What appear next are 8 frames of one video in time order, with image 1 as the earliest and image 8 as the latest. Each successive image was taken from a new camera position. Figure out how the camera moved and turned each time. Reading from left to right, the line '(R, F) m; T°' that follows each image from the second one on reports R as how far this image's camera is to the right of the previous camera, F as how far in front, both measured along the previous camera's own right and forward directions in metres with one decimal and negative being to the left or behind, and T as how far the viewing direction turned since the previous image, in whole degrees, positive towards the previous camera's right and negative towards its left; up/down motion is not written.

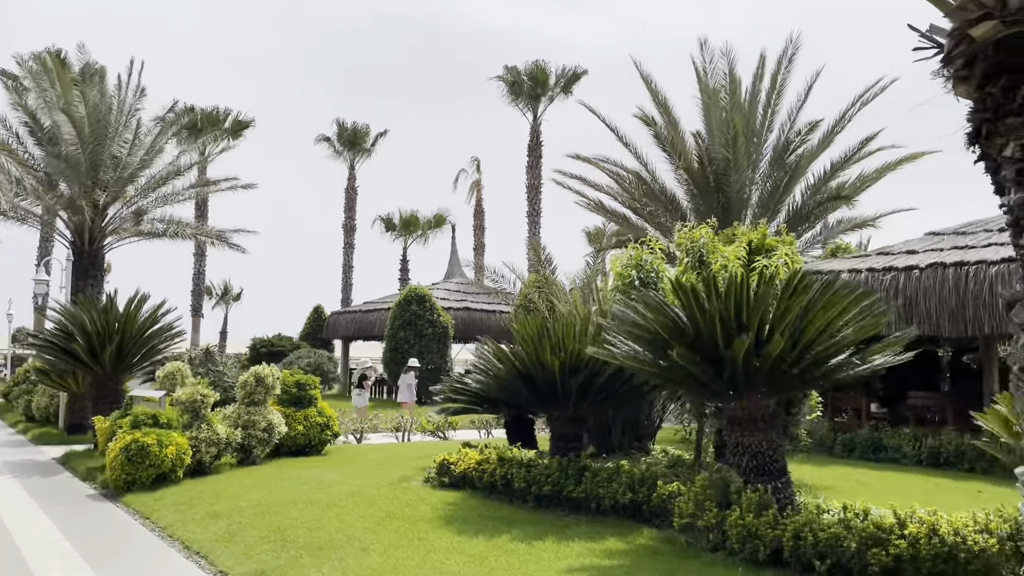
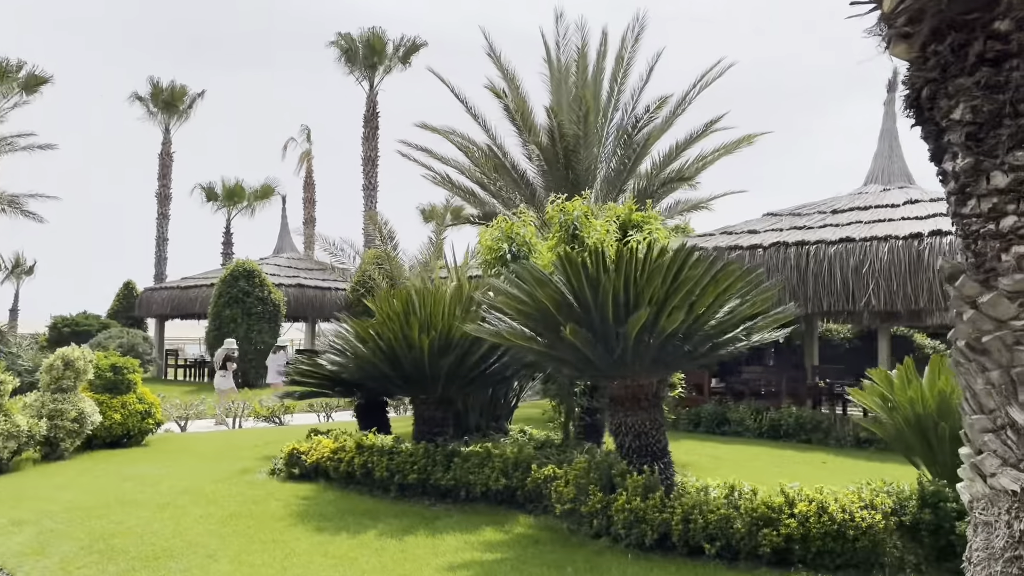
(-0.3, +0.6) m; +12°
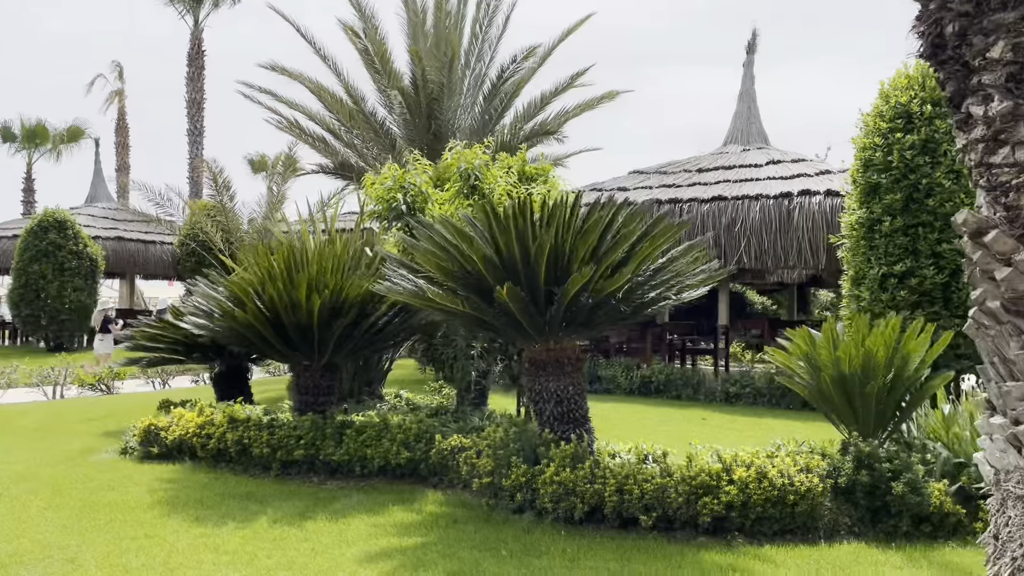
(-0.5, +0.6) m; +11°
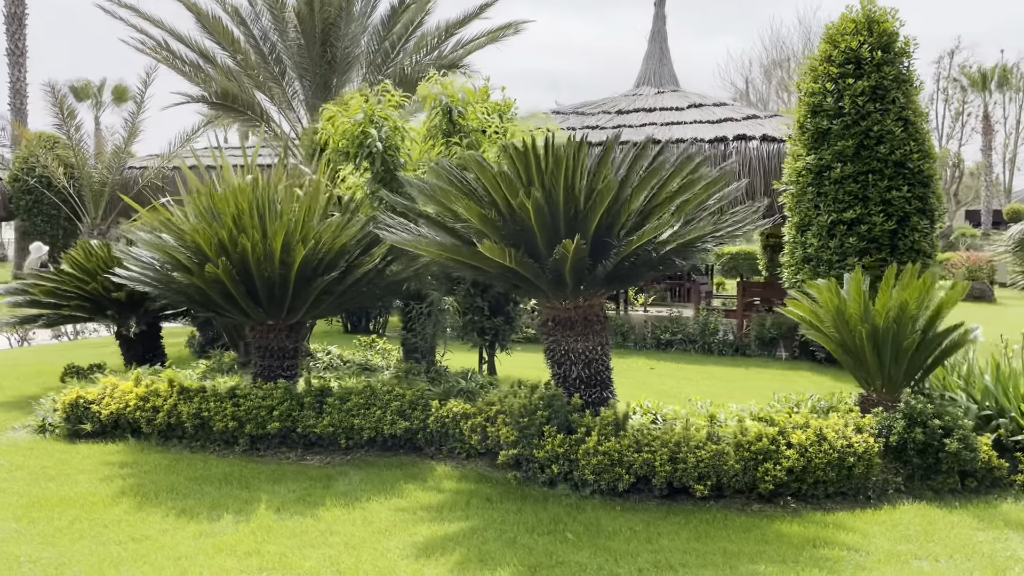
(-1.1, +0.7) m; +11°
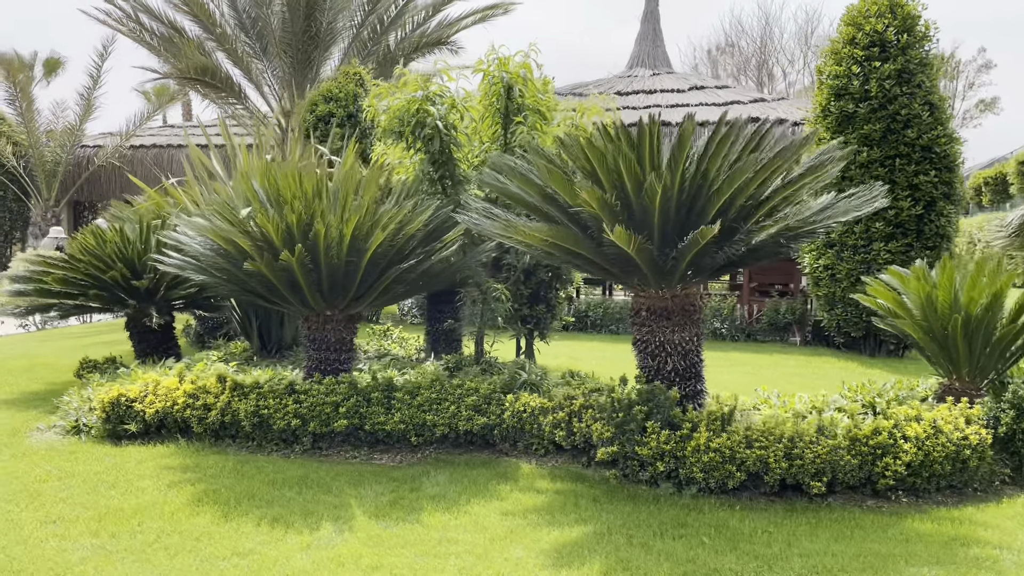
(-0.9, +0.3) m; +4°
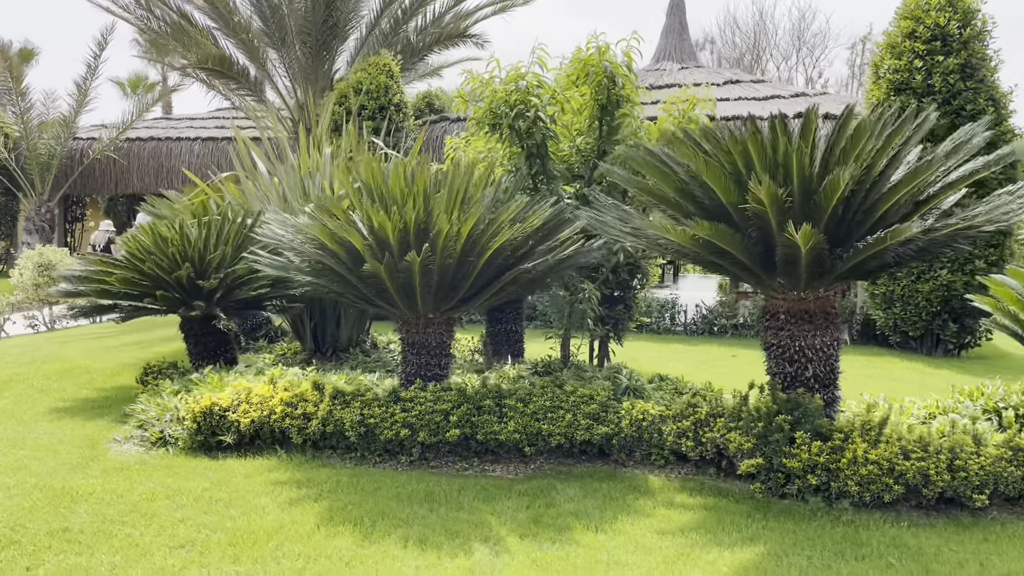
(-0.9, +0.3) m; +2°
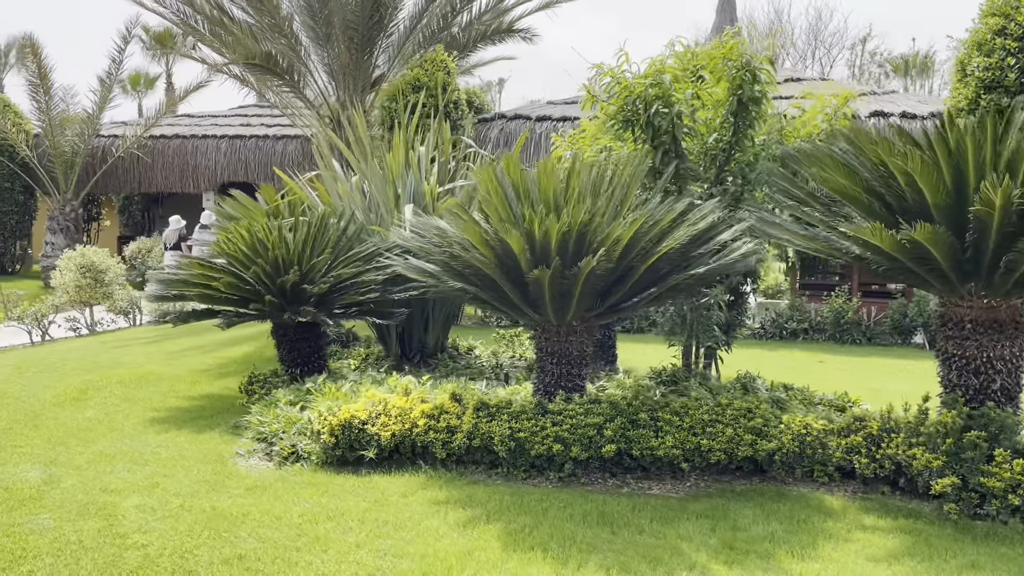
(-0.9, +0.3) m; +1°
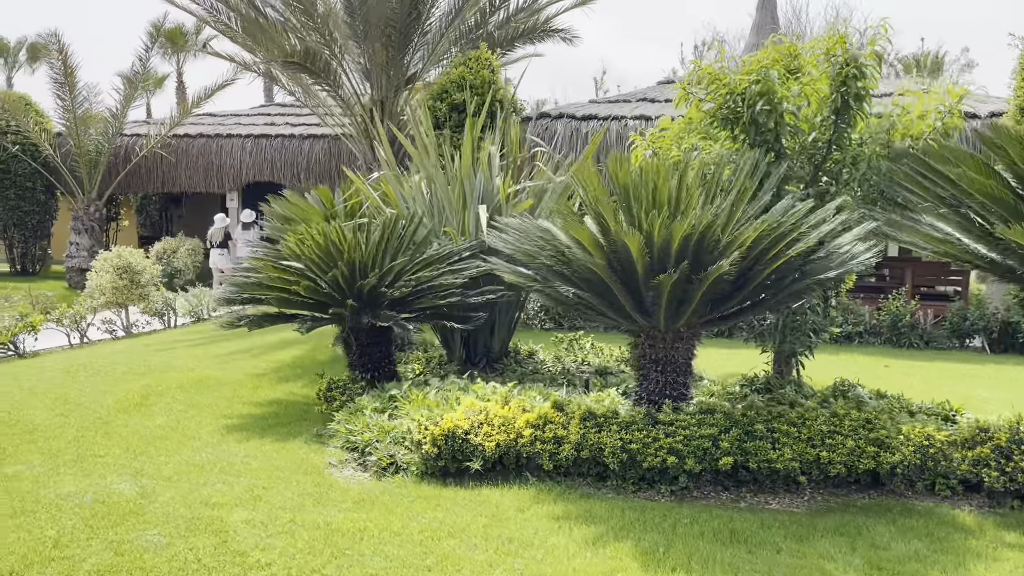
(-0.6, +0.2) m; 0°
